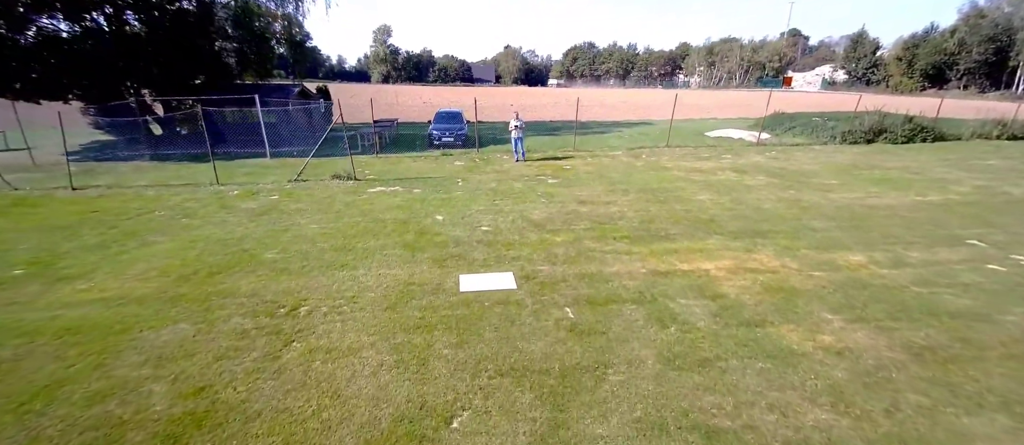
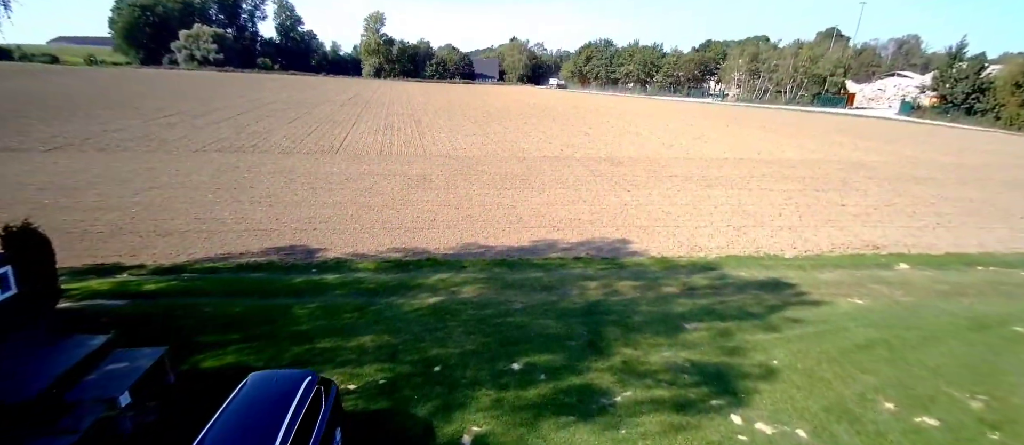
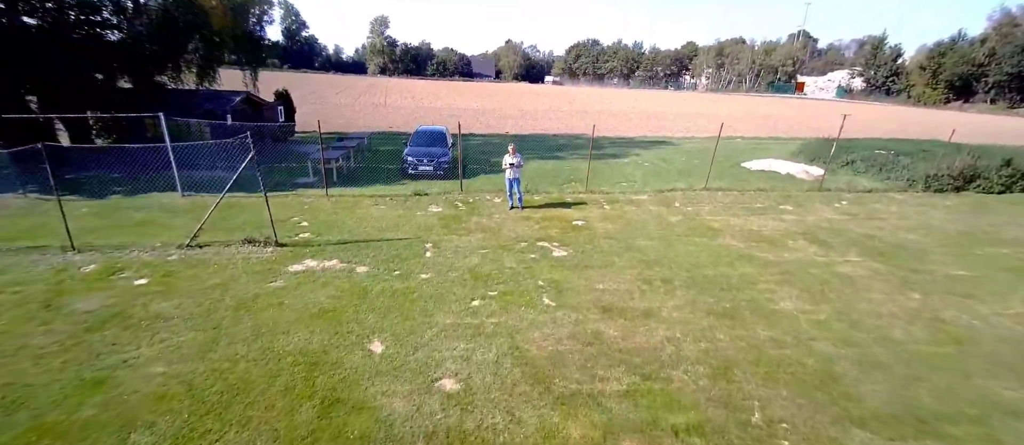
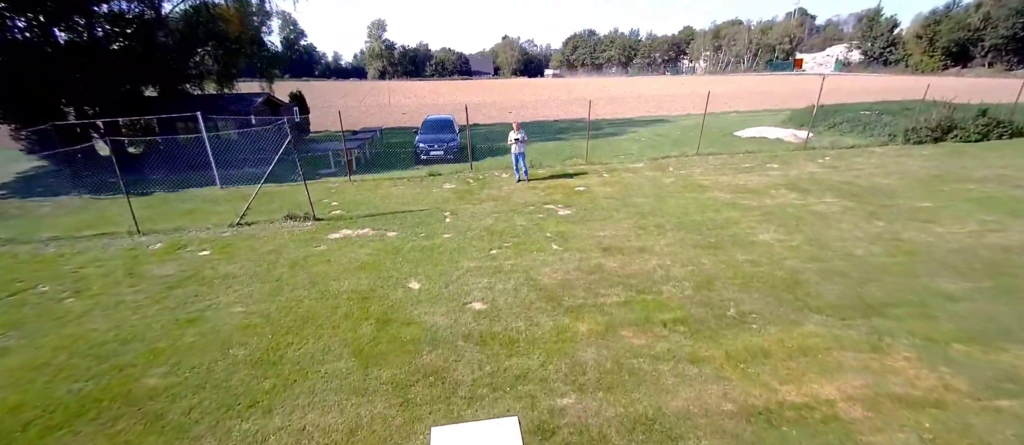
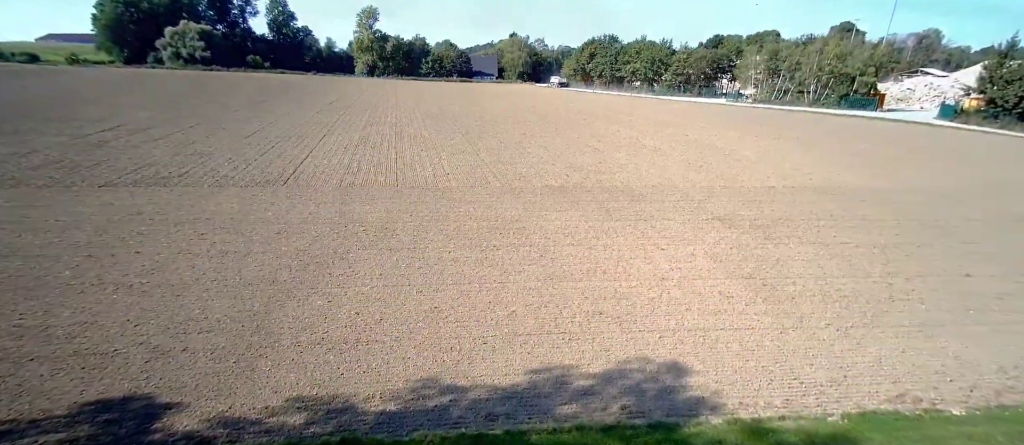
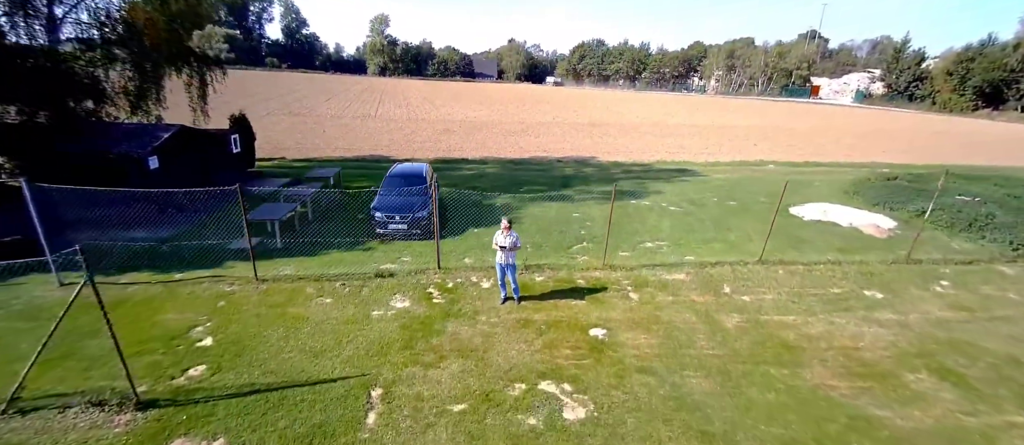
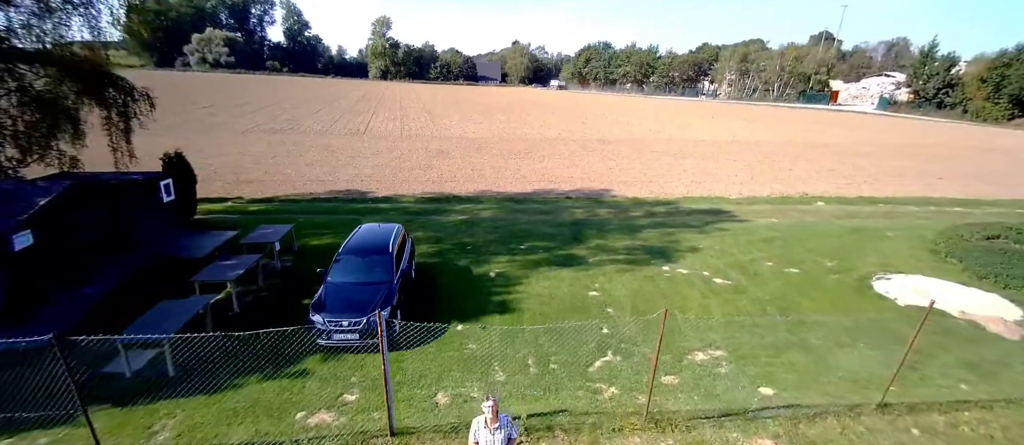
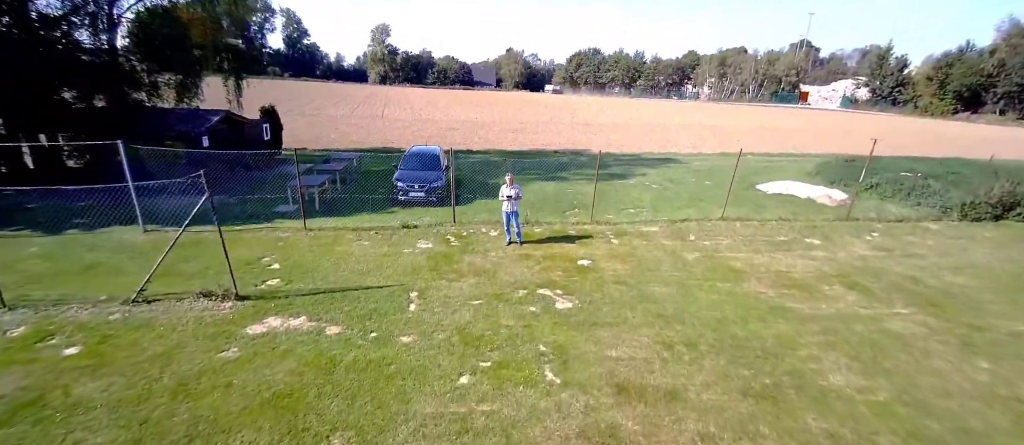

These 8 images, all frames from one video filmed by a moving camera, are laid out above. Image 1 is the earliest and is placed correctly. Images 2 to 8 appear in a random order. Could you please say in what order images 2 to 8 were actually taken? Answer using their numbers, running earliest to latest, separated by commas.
4, 3, 8, 6, 7, 2, 5
